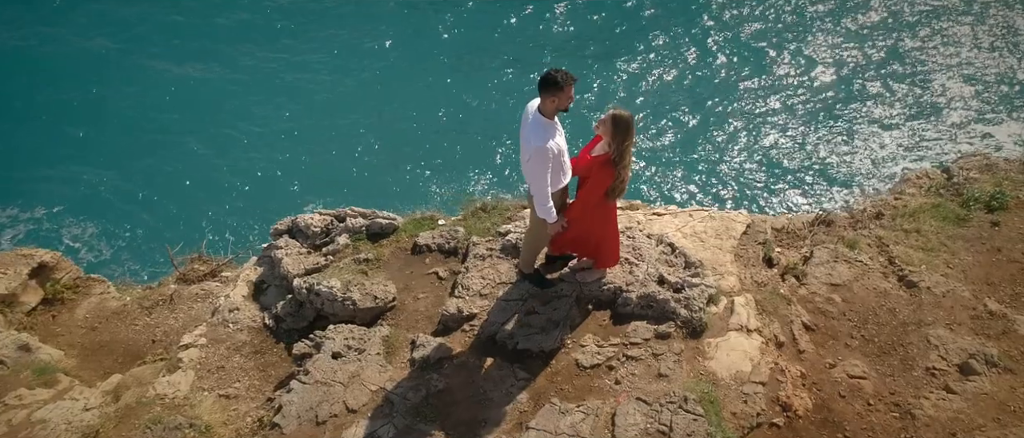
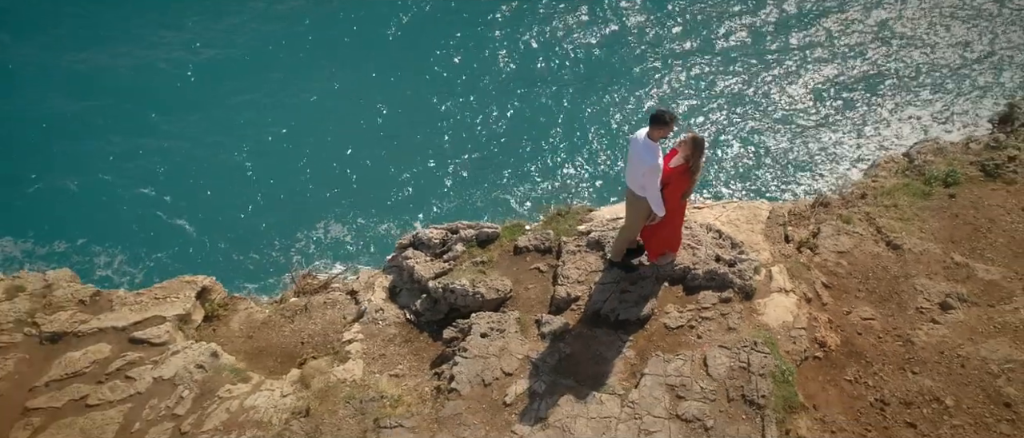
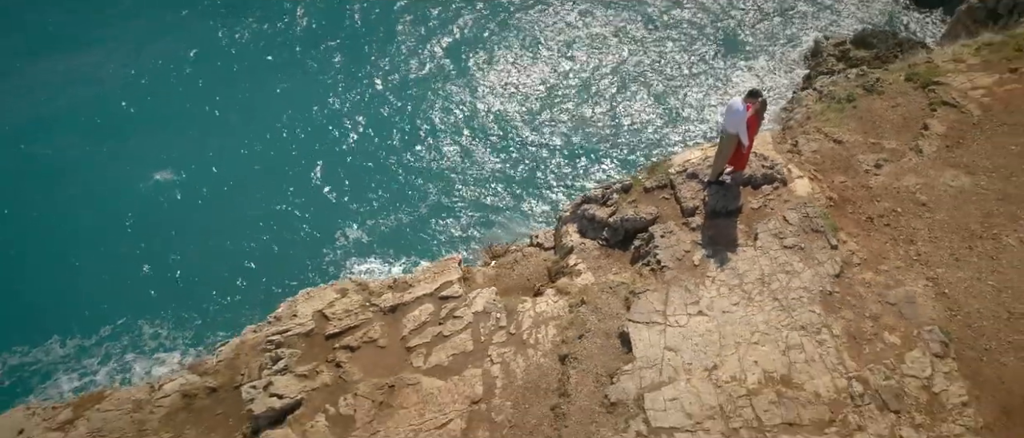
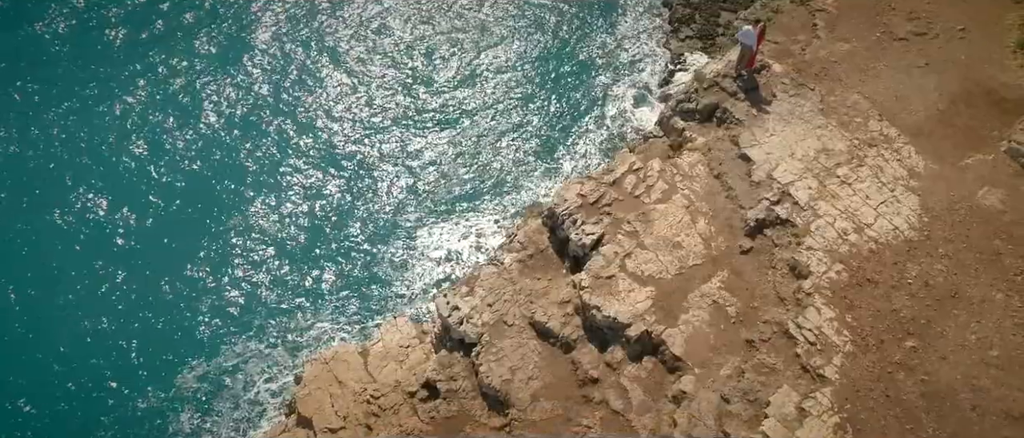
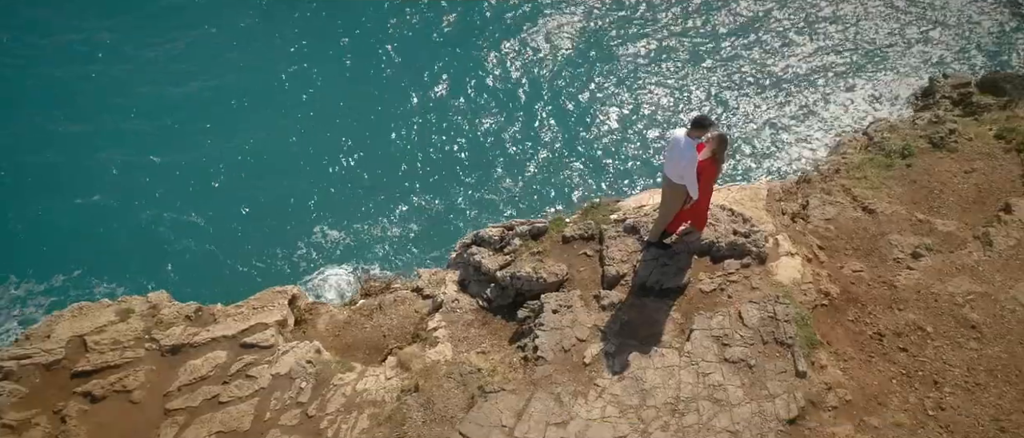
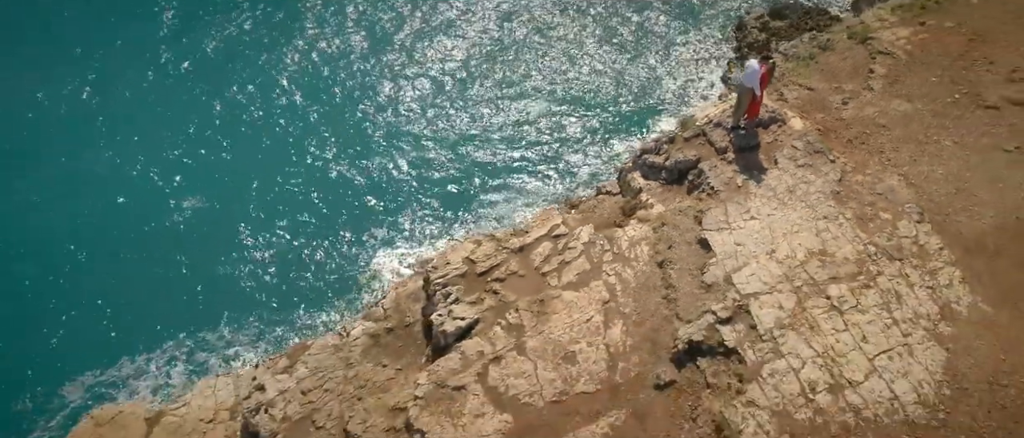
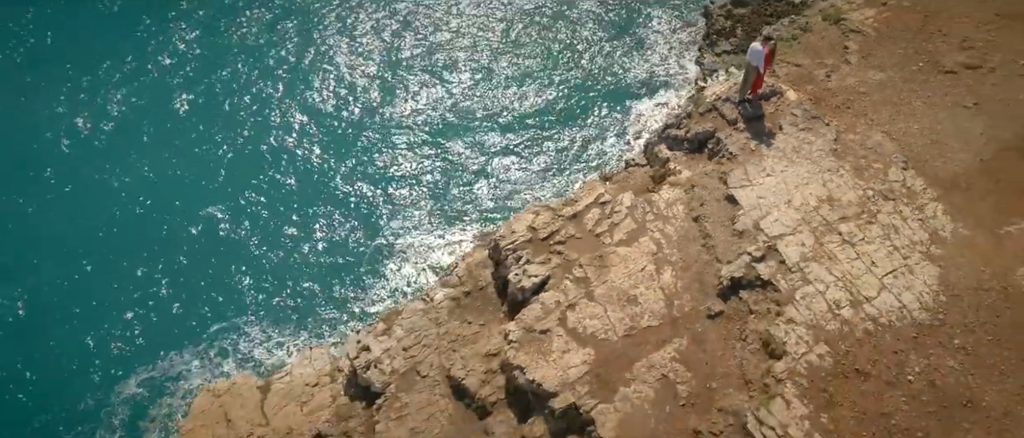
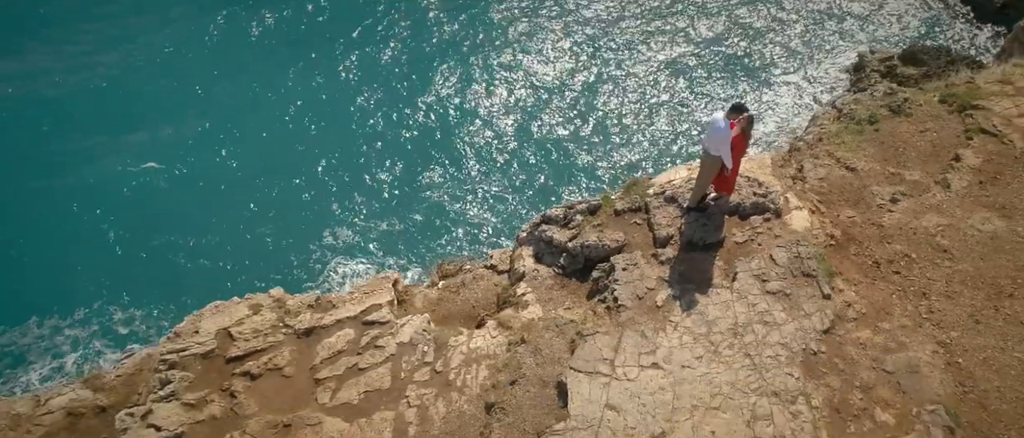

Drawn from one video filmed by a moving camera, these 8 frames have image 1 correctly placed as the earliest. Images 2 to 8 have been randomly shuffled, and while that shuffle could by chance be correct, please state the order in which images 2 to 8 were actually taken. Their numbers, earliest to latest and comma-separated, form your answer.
2, 5, 8, 3, 6, 7, 4
